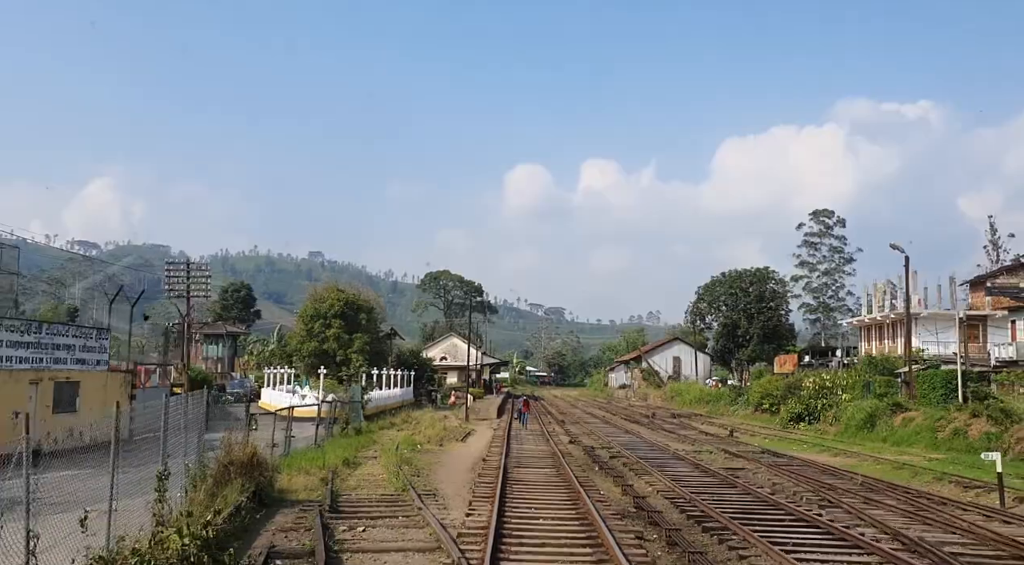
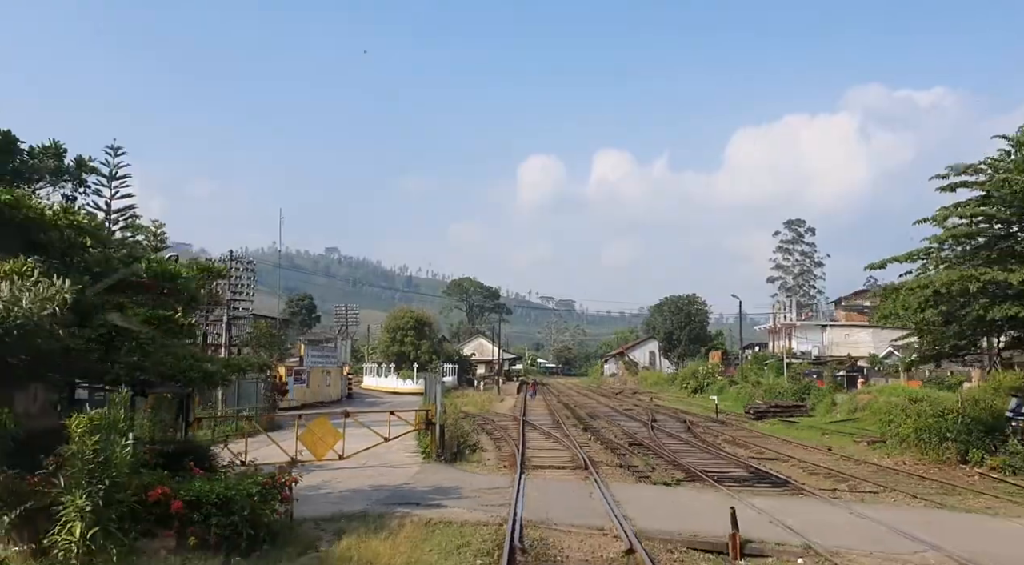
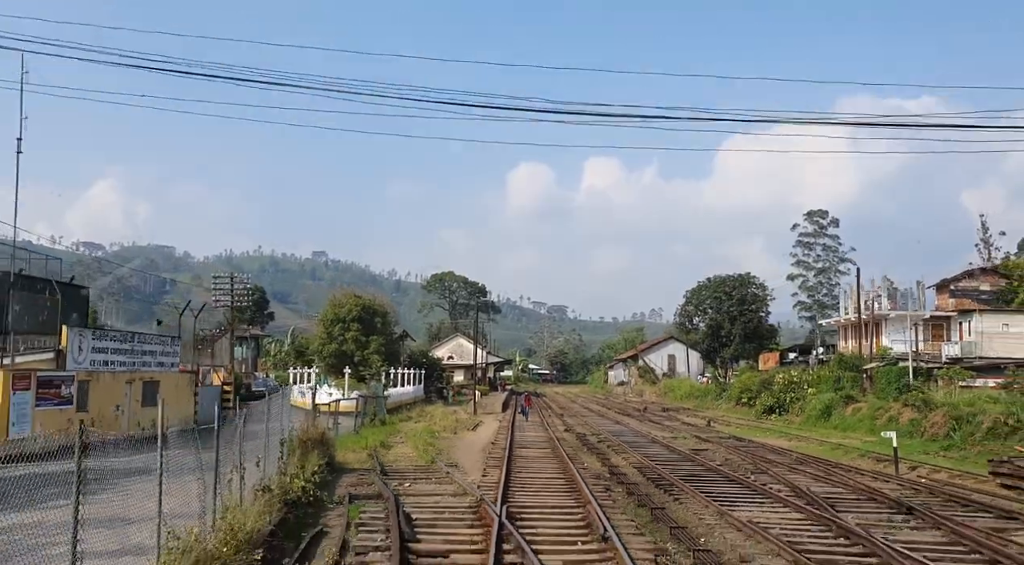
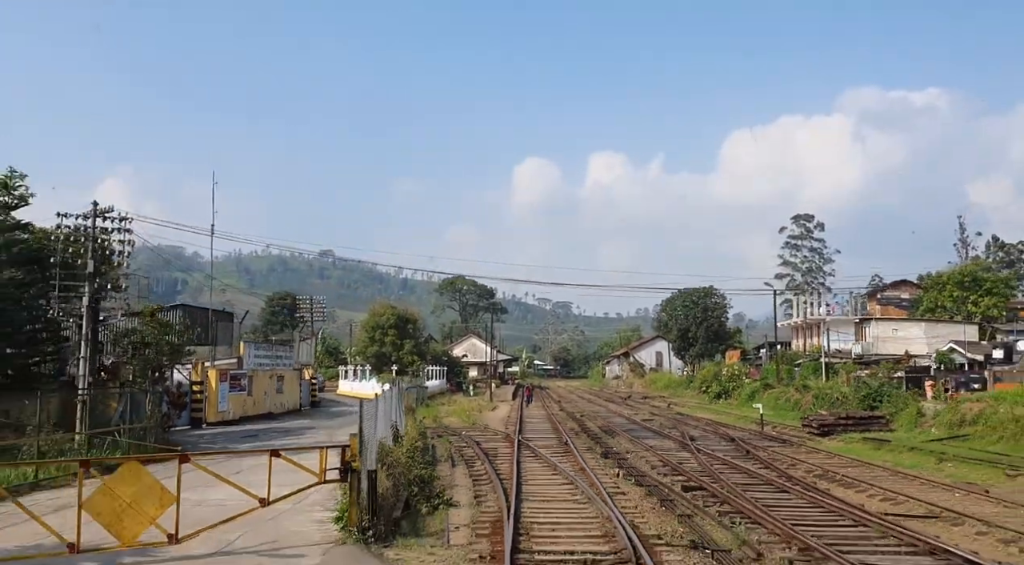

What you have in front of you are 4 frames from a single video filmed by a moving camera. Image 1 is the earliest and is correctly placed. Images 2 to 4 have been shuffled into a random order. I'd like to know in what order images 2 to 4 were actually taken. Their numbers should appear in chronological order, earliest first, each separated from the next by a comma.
3, 4, 2
